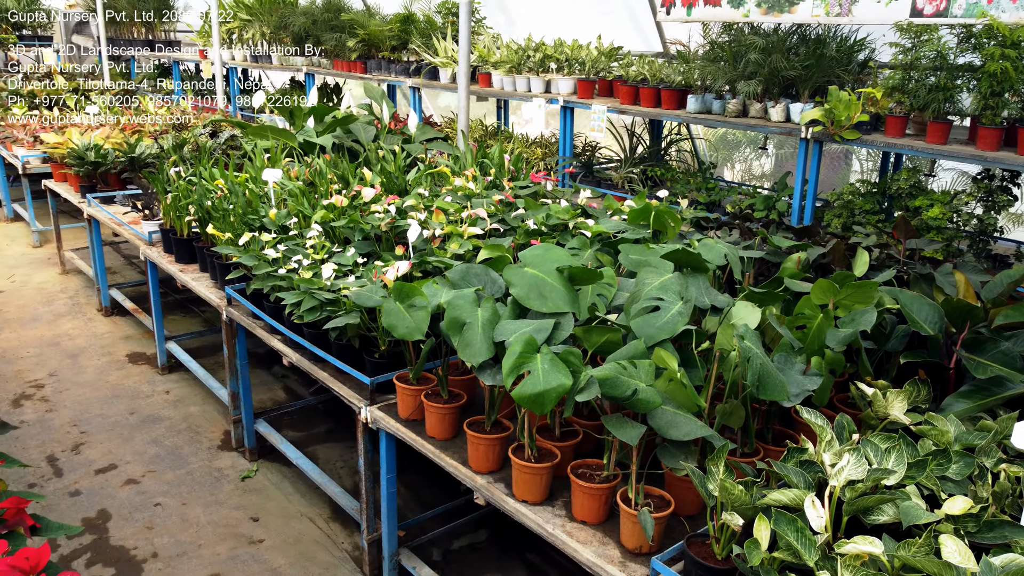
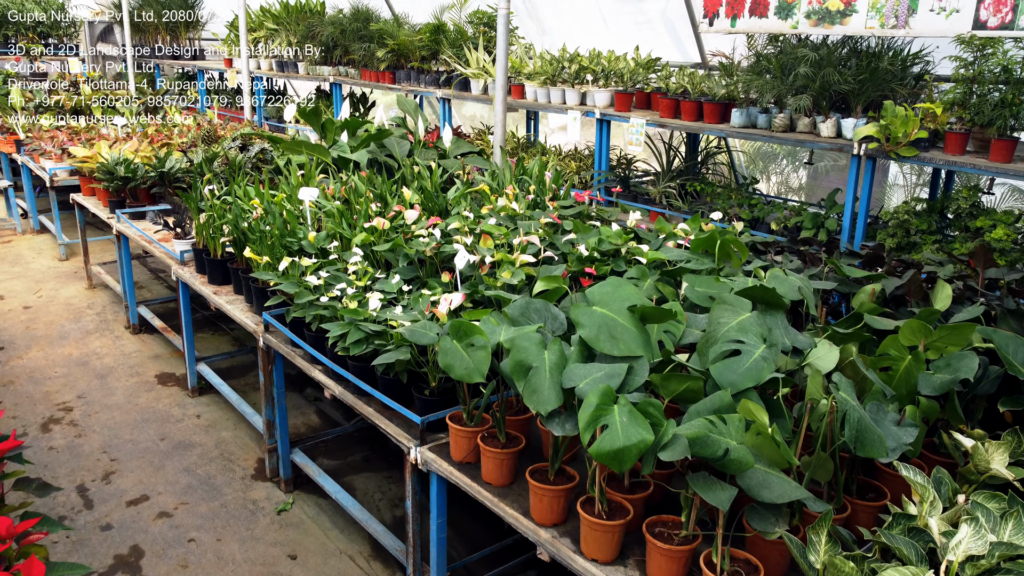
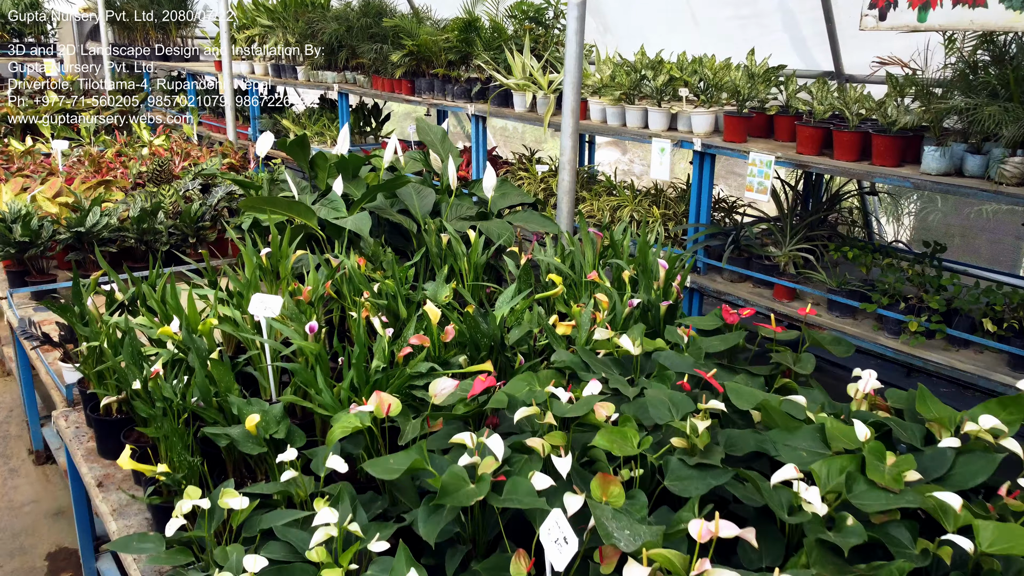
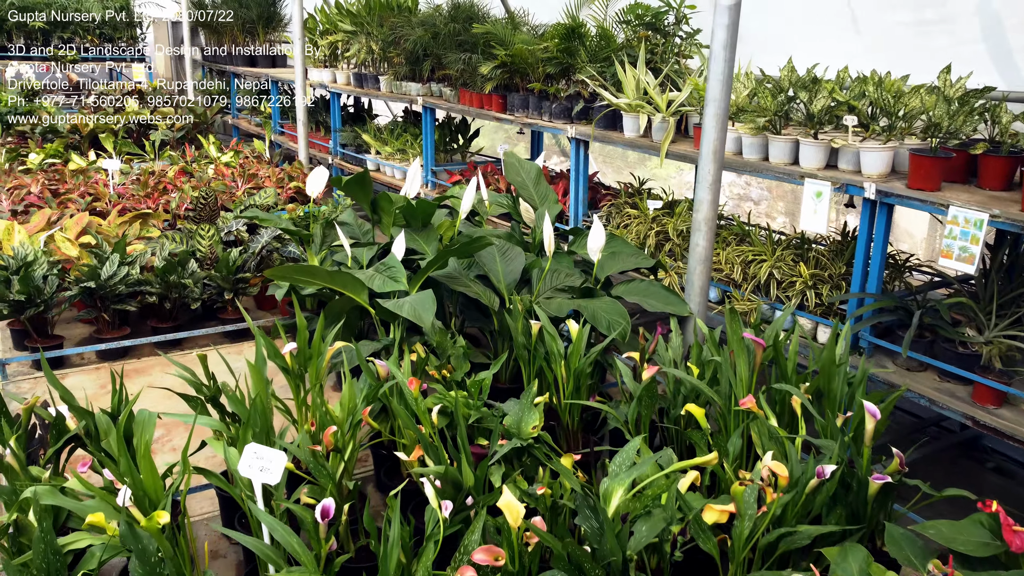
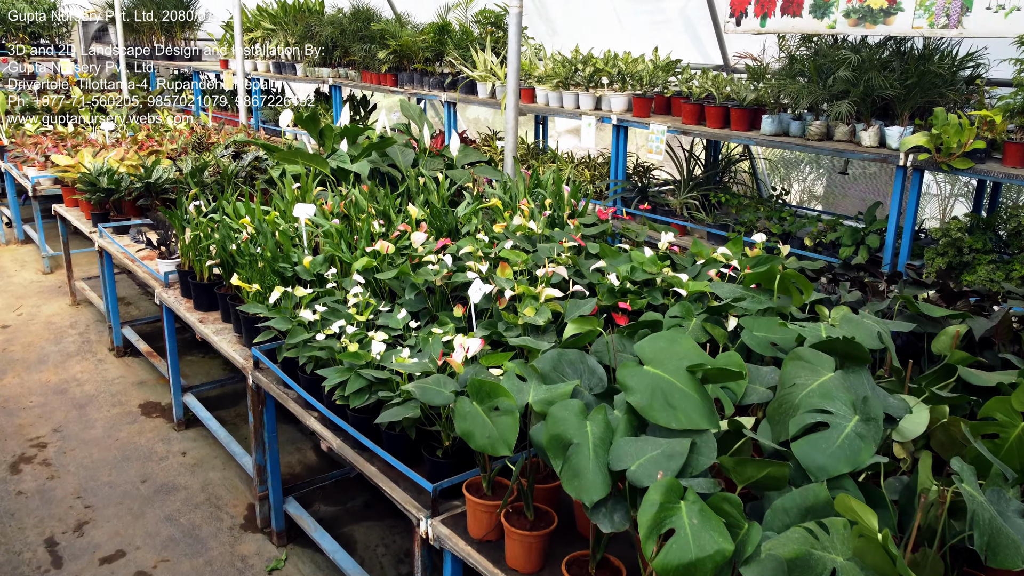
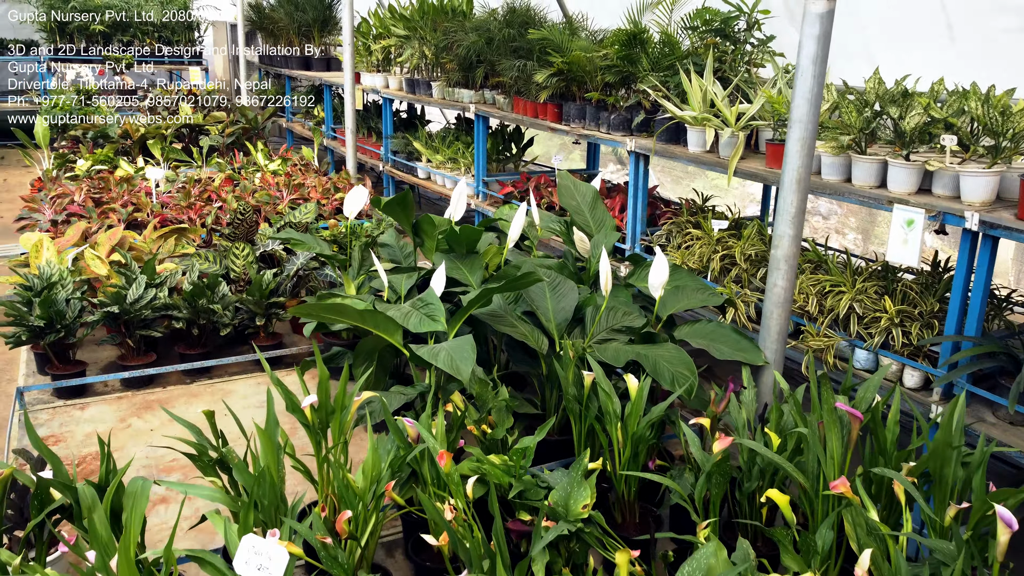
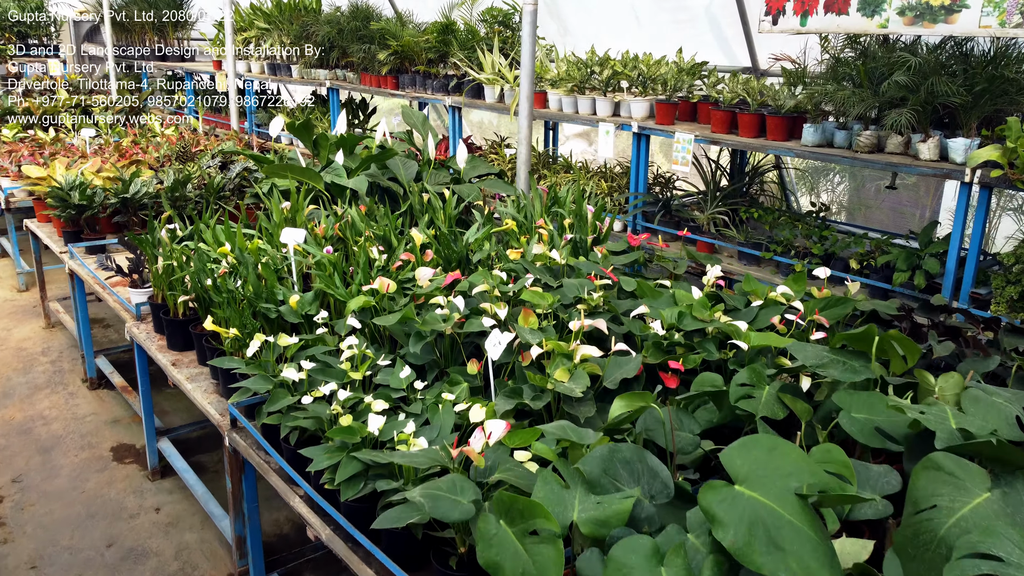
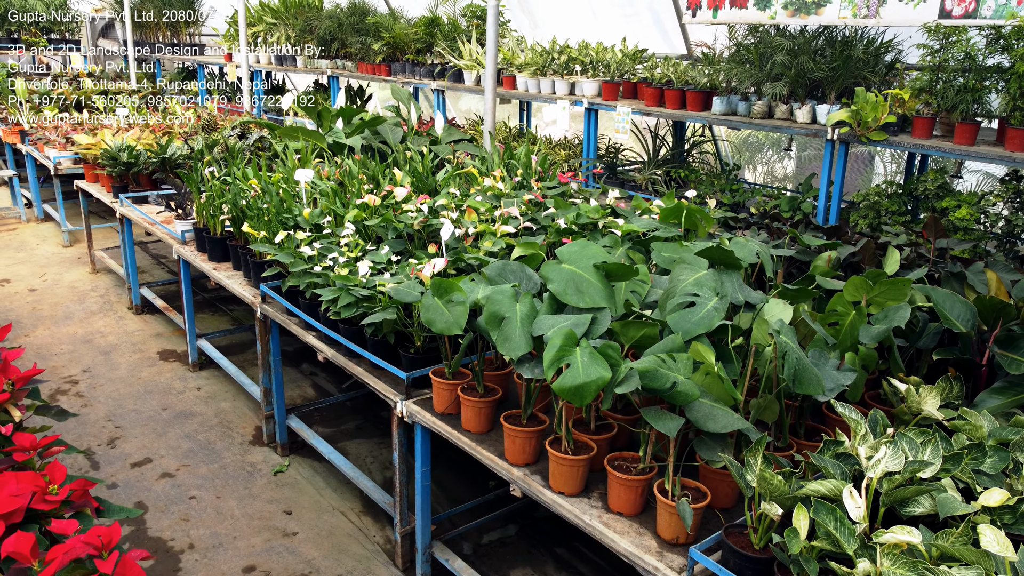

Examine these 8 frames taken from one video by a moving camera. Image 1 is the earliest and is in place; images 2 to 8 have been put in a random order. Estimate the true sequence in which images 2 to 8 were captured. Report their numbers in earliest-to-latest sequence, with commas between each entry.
8, 2, 5, 7, 3, 4, 6
